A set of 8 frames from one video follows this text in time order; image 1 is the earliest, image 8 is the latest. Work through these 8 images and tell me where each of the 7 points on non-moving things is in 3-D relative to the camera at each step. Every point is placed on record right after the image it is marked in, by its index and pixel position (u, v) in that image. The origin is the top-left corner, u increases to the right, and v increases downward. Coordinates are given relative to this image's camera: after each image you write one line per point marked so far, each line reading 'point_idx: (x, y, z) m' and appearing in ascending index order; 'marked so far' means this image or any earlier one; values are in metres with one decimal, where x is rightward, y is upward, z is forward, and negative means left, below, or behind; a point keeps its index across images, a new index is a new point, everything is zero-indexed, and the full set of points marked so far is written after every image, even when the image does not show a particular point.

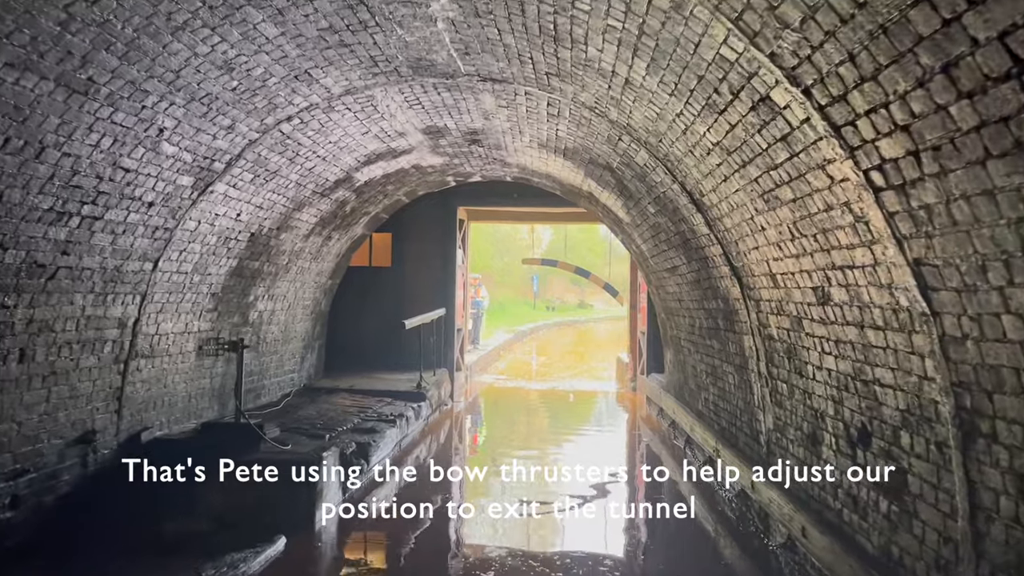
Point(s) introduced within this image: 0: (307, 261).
0: (-2.2, +0.3, +8.6) m
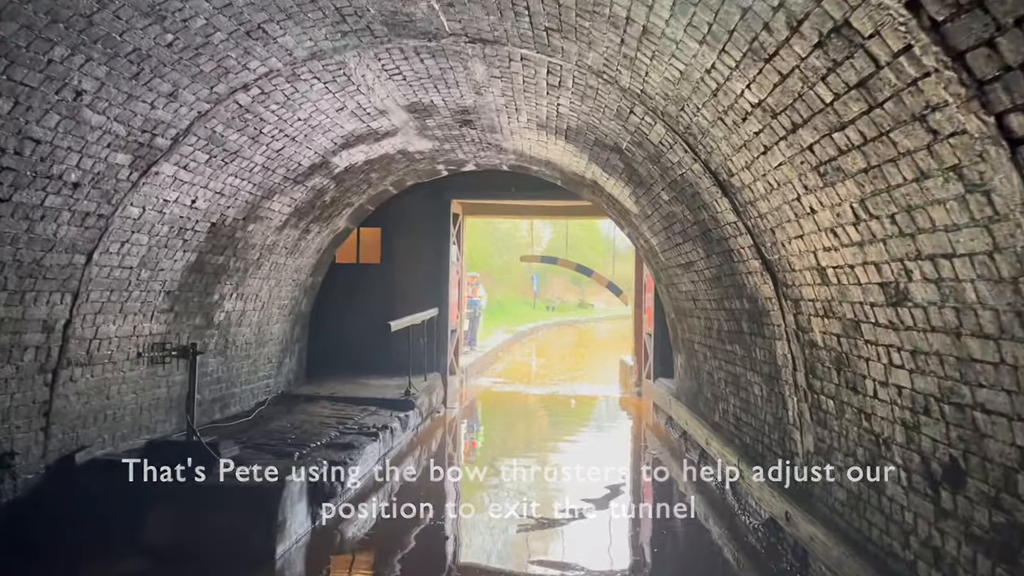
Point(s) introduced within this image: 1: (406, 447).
0: (-2.2, +0.3, +7.8) m
1: (-1.1, -1.7, +8.7) m
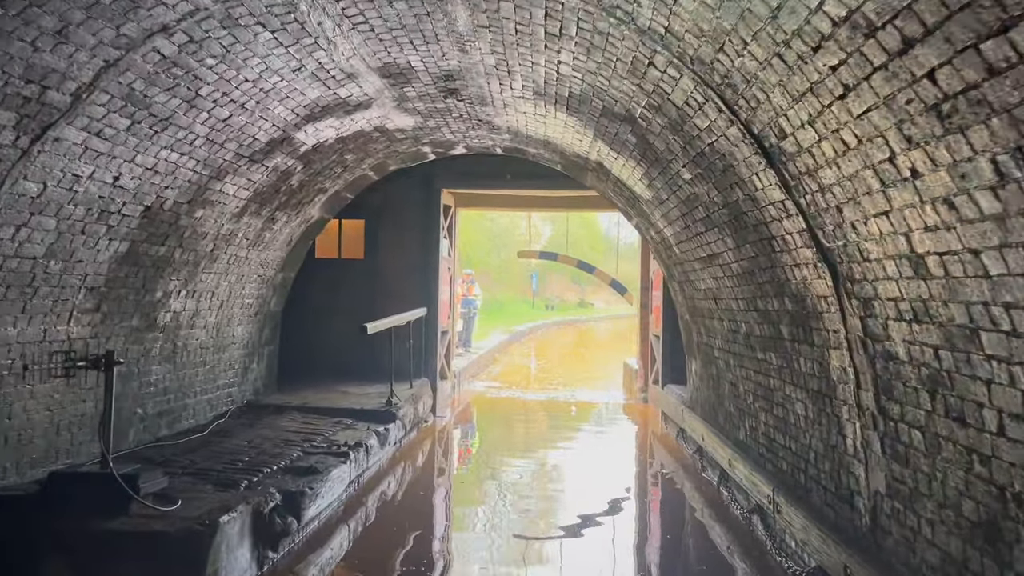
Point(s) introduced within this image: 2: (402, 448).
0: (-2.2, +0.3, +6.9) m
1: (-1.2, -1.7, +7.8) m
2: (-1.1, -1.7, +8.5) m
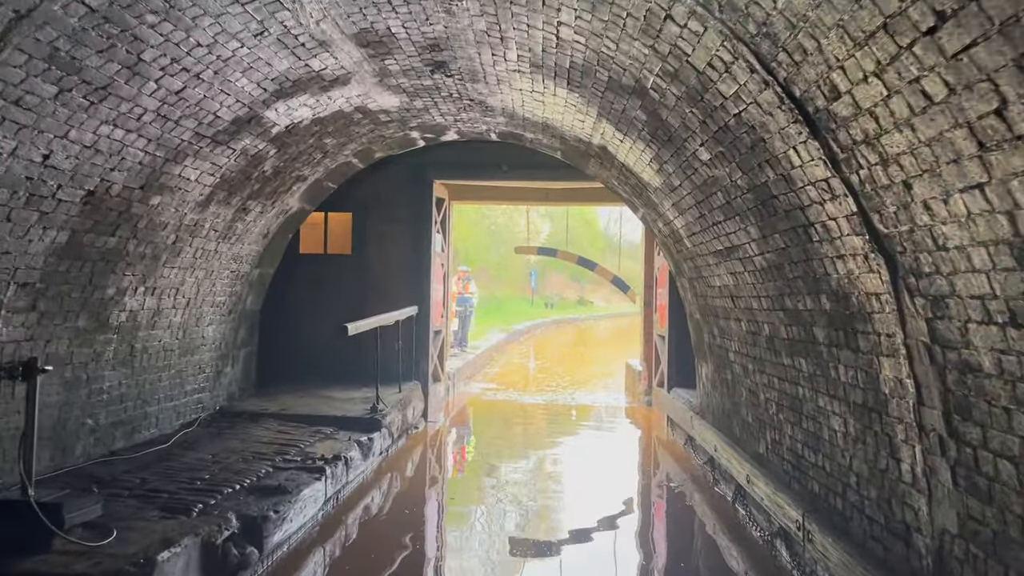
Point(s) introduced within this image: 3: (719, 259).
0: (-2.3, +0.4, +6.3) m
1: (-1.2, -1.6, +7.2) m
2: (-1.2, -1.6, +7.9) m
3: (+1.4, +0.2, +5.4) m
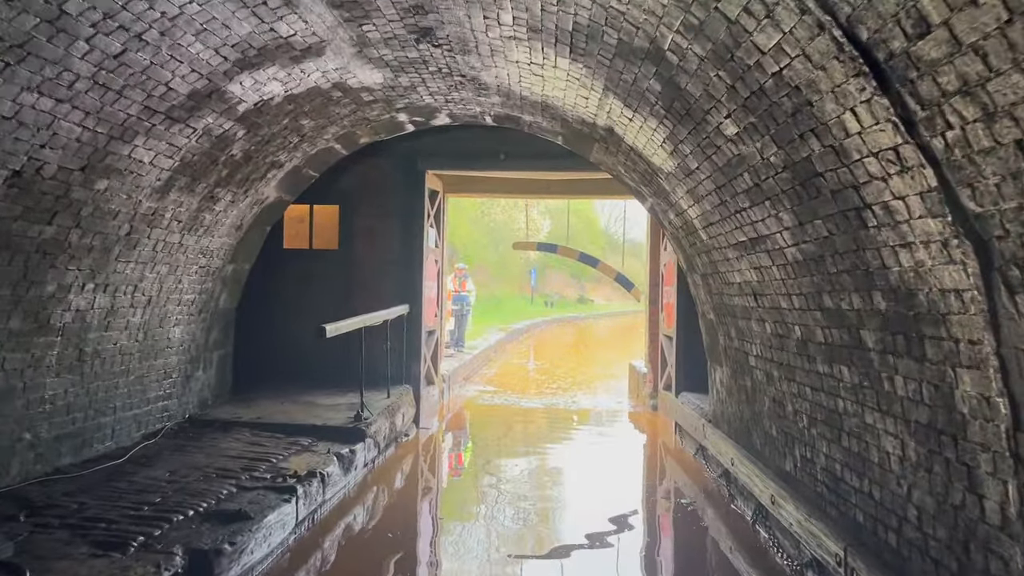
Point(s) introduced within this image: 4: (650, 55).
0: (-2.3, +0.4, +5.6) m
1: (-1.2, -1.6, +6.6) m
2: (-1.2, -1.6, +7.3) m
3: (+1.3, +0.2, +4.8) m
4: (+0.6, +1.1, +3.8) m
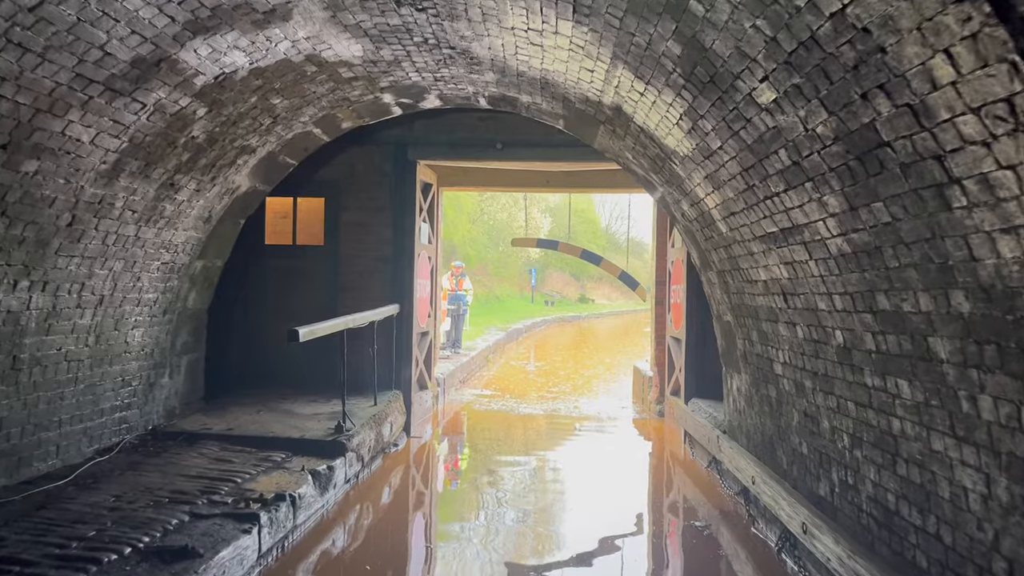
0: (-2.3, +0.4, +5.0) m
1: (-1.3, -1.6, +6.0) m
2: (-1.2, -1.6, +6.7) m
3: (+1.3, +0.2, +4.2) m
4: (+0.6, +1.1, +3.2) m
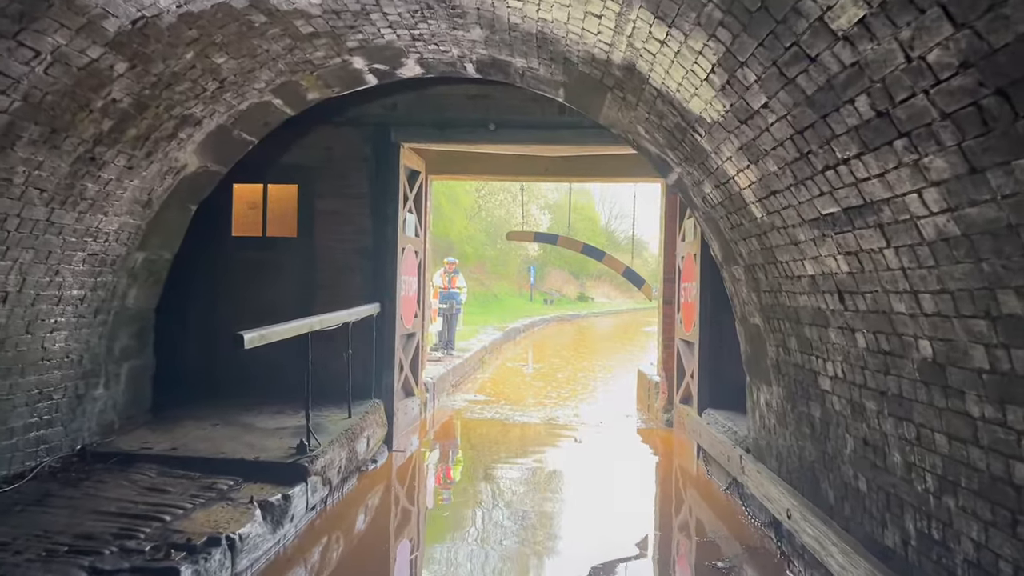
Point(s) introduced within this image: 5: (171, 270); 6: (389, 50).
0: (-2.4, +0.4, +4.2) m
1: (-1.3, -1.6, +5.1) m
2: (-1.3, -1.6, +5.8) m
3: (+1.3, +0.2, +3.3) m
4: (+0.6, +1.1, +2.3) m
5: (-2.8, -0.1, +6.8) m
6: (-0.8, +1.5, +5.0) m
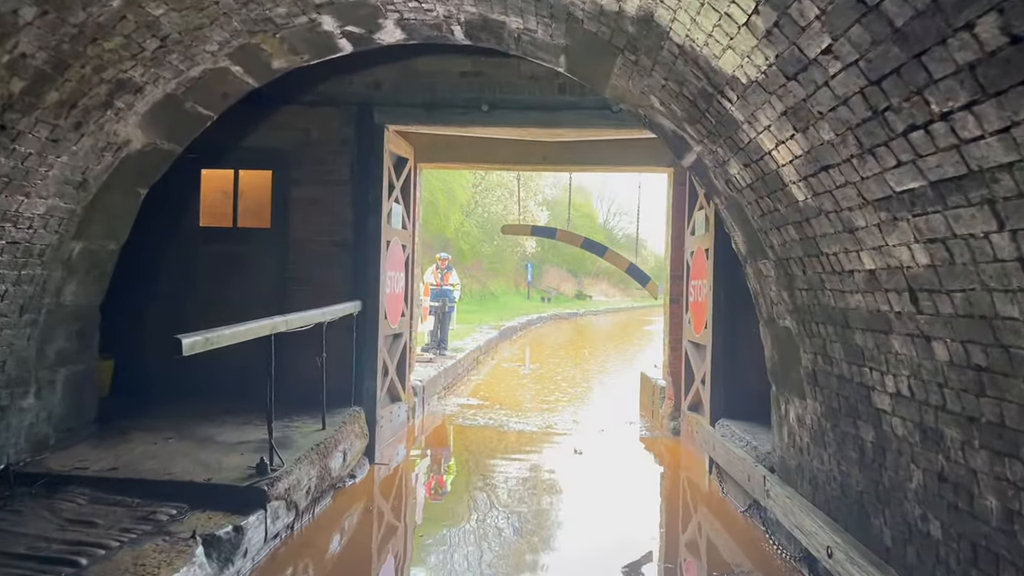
0: (-2.4, +0.4, +3.5) m
1: (-1.4, -1.5, +4.4) m
2: (-1.3, -1.5, +5.2) m
3: (+1.2, +0.2, +2.6) m
4: (+0.5, +1.1, +1.6) m
5: (-2.9, -0.1, +6.1) m
6: (-0.8, +1.5, +4.3) m
